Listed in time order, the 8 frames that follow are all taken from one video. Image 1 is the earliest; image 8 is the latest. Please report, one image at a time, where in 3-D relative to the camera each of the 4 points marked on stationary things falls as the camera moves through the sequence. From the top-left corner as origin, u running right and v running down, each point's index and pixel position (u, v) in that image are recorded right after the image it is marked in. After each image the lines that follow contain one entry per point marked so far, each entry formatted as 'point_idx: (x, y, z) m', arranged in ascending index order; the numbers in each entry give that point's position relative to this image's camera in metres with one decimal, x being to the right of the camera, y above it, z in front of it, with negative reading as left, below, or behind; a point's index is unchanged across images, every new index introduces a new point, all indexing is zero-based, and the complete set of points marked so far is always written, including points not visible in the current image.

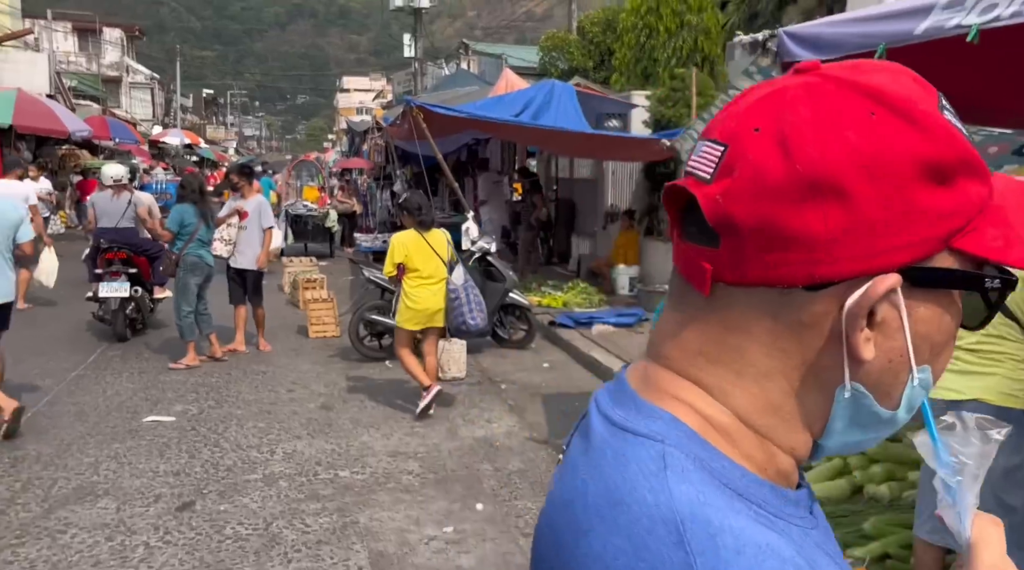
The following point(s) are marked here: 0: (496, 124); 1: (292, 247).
0: (-0.2, +1.8, +9.4) m
1: (-4.5, +0.8, +17.5) m
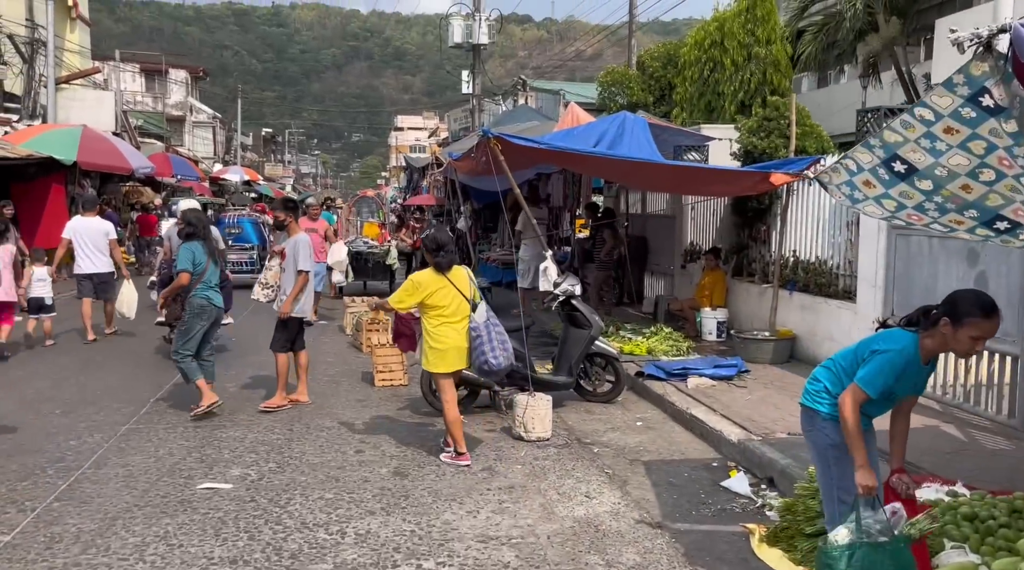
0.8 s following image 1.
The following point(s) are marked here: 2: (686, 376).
0: (+0.7, +1.3, +8.6) m
1: (-3.2, 0.0, +16.9) m
2: (+1.6, -0.8, +7.8) m
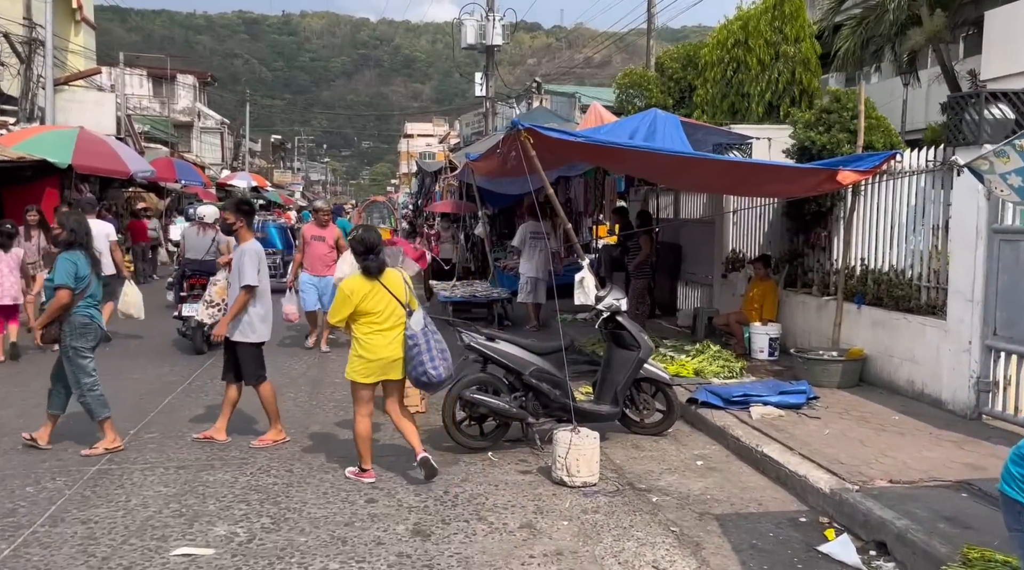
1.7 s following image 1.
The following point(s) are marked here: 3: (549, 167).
0: (+0.9, +1.2, +7.6) m
1: (-2.8, -0.2, +15.9) m
2: (+1.9, -0.9, +6.7) m
3: (+0.4, +1.3, +9.3) m
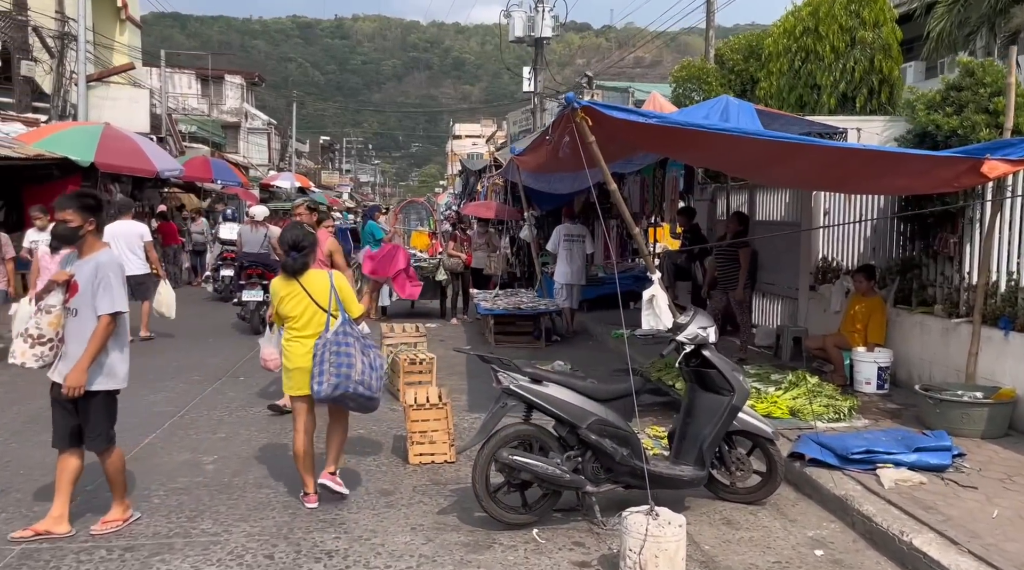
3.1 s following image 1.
0: (+1.3, +1.1, +6.1) m
1: (-2.0, -0.3, +14.6) m
2: (+2.2, -1.1, +5.2) m
3: (+0.9, +1.2, +7.8) m
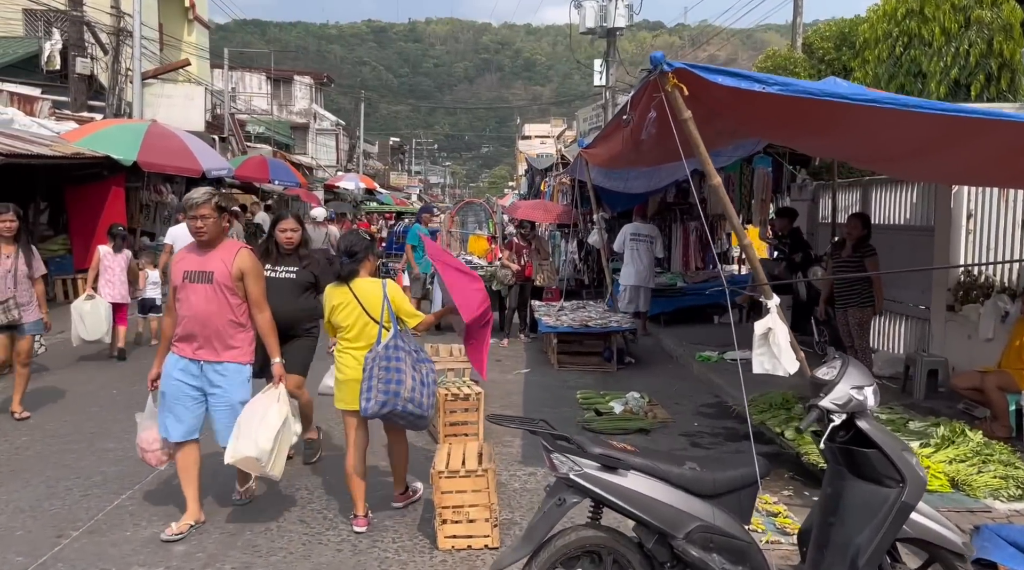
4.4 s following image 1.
0: (+1.7, +0.9, +4.5) m
1: (-0.9, -0.5, +13.2) m
2: (+2.4, -1.2, +3.5) m
3: (+1.4, +1.0, +6.2) m
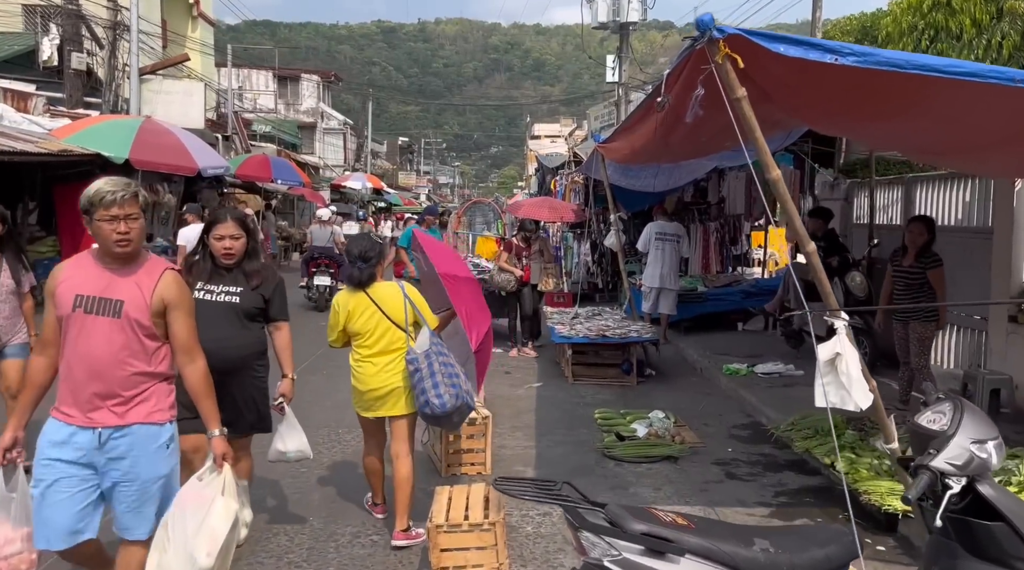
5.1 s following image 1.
0: (+1.7, +0.8, +3.7) m
1: (-0.8, -0.5, +12.5) m
2: (+2.5, -1.3, +2.7) m
3: (+1.4, +0.9, +5.4) m
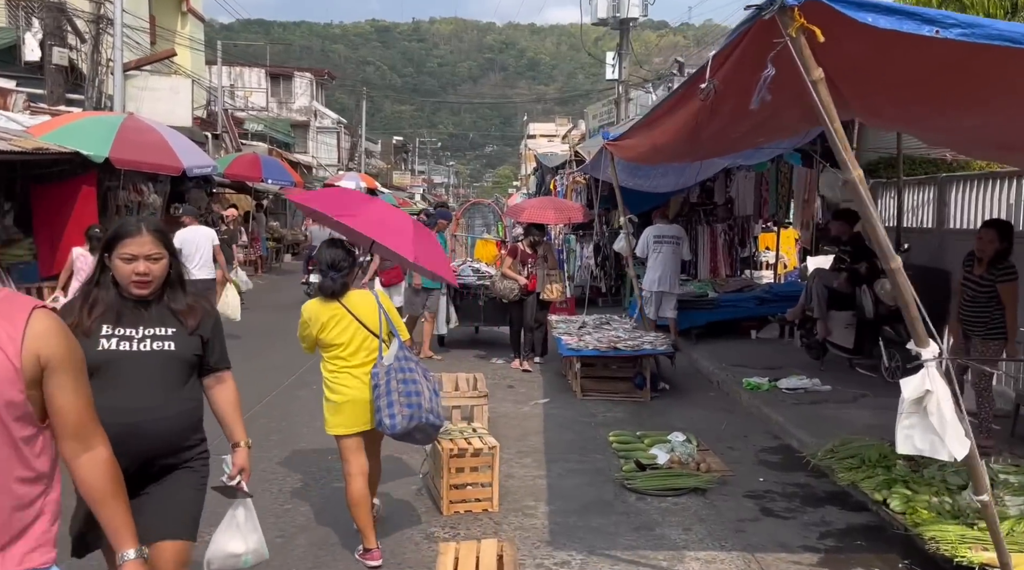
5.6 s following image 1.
0: (+1.8, +0.8, +3.1) m
1: (-0.8, -0.6, +11.8) m
2: (+2.6, -1.4, +2.1) m
3: (+1.5, +0.9, +4.8) m
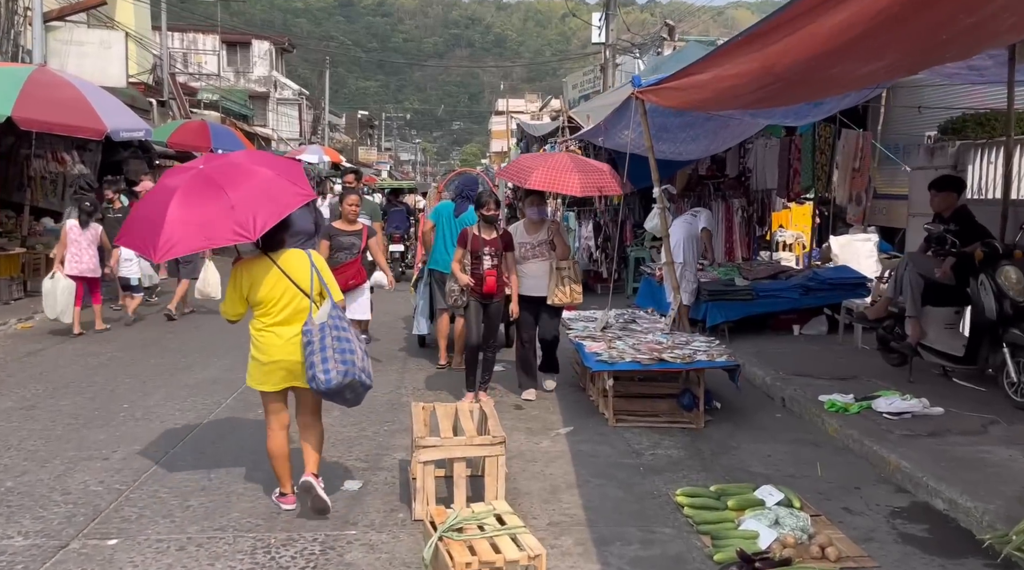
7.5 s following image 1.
0: (+2.1, +0.7, +1.1) m
1: (-0.8, -0.5, +9.8) m
2: (+2.9, -1.5, +0.2) m
3: (+1.7, +0.9, +2.8) m
